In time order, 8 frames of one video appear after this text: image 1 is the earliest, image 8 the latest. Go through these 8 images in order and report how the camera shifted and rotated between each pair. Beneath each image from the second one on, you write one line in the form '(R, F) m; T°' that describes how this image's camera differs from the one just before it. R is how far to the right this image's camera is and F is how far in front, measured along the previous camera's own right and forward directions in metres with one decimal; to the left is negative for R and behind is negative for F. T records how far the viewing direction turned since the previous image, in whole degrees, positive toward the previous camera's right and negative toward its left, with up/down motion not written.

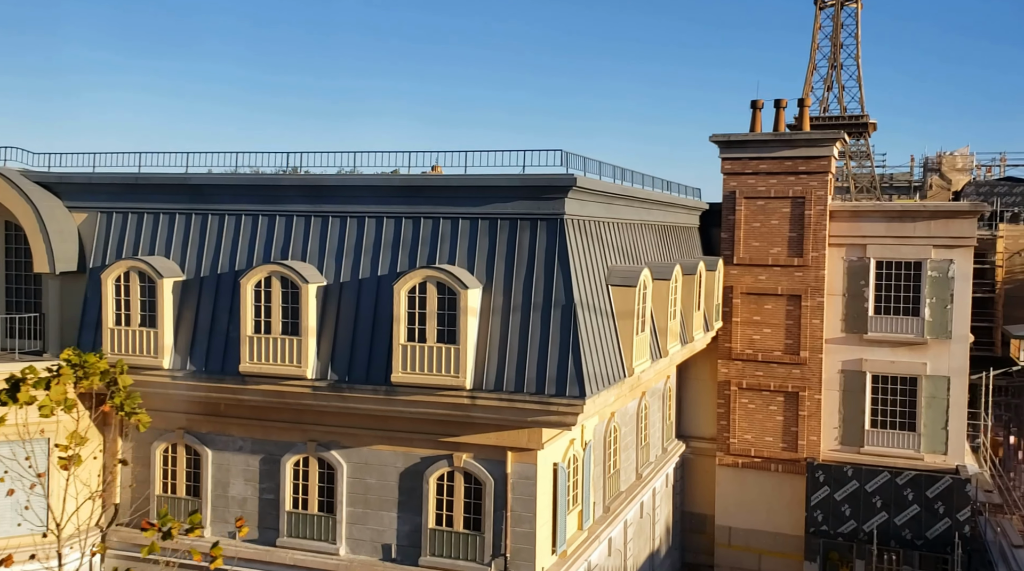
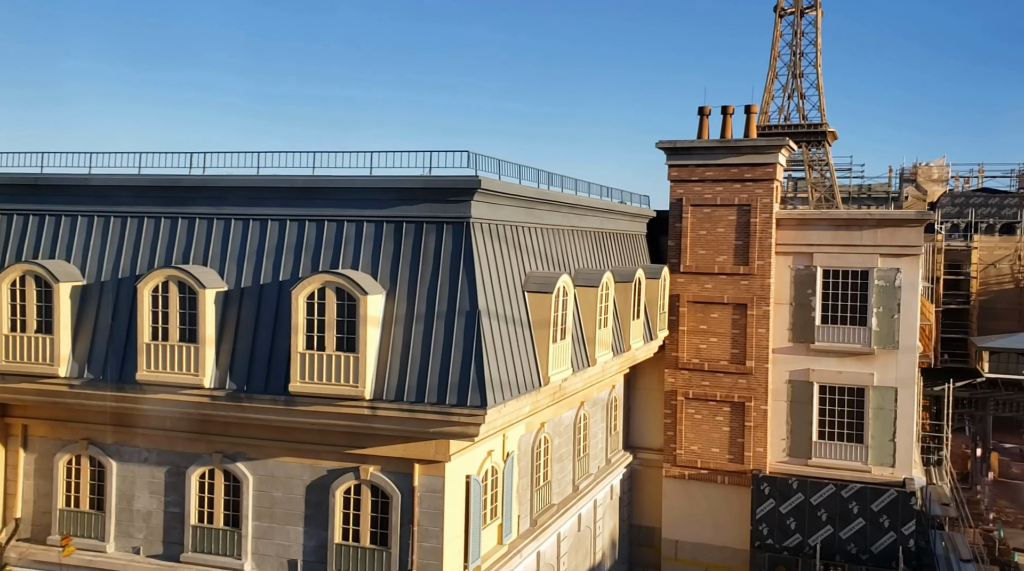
(+1.2, +0.6) m; +1°
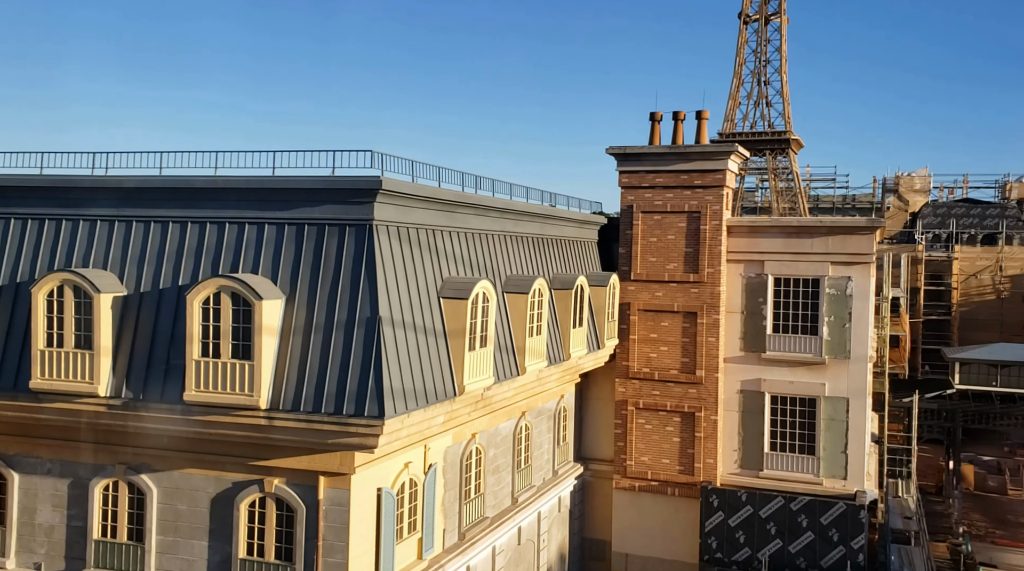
(+1.2, +0.6) m; 0°
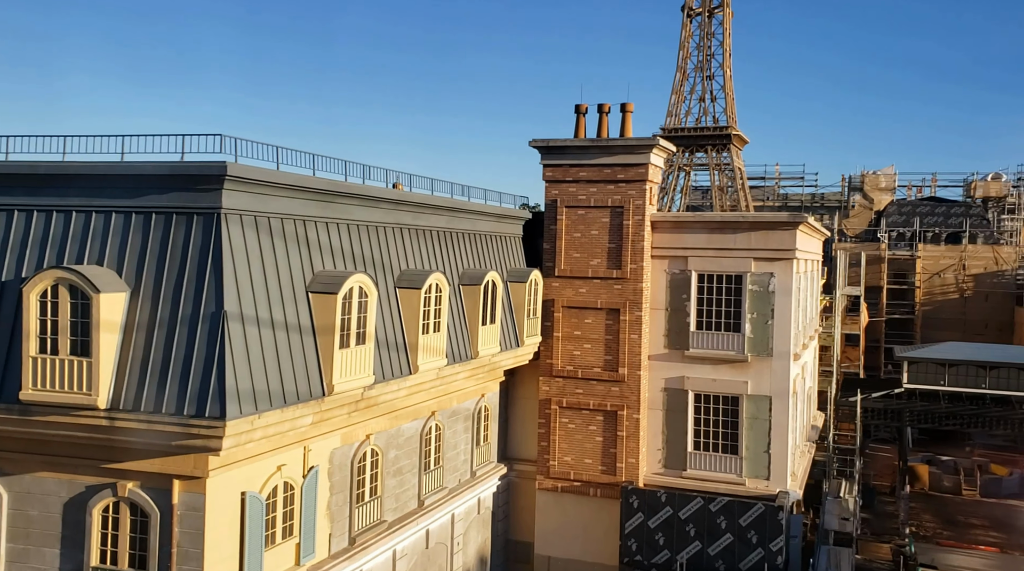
(+1.6, +0.8) m; +1°
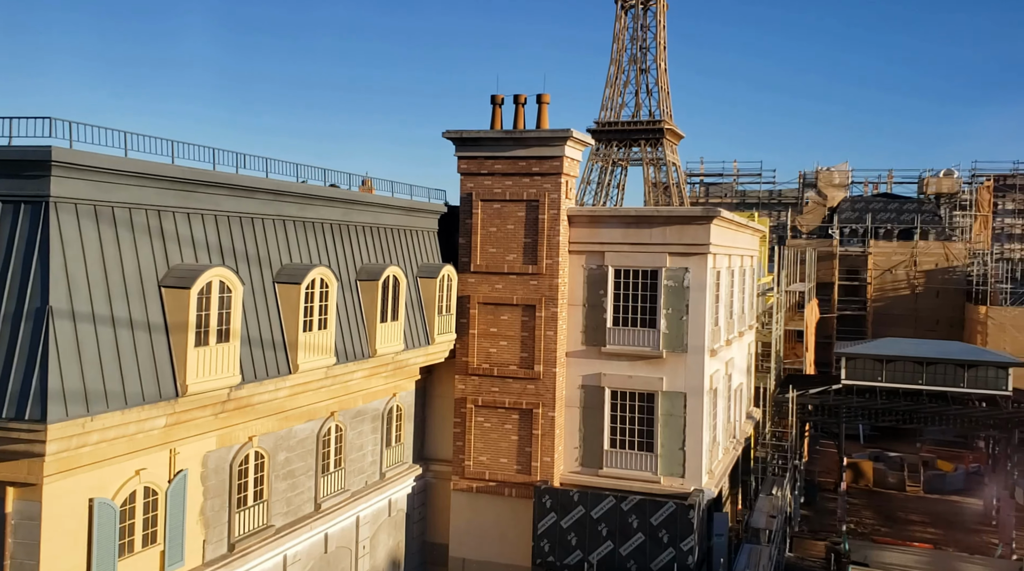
(+1.4, +0.8) m; +2°
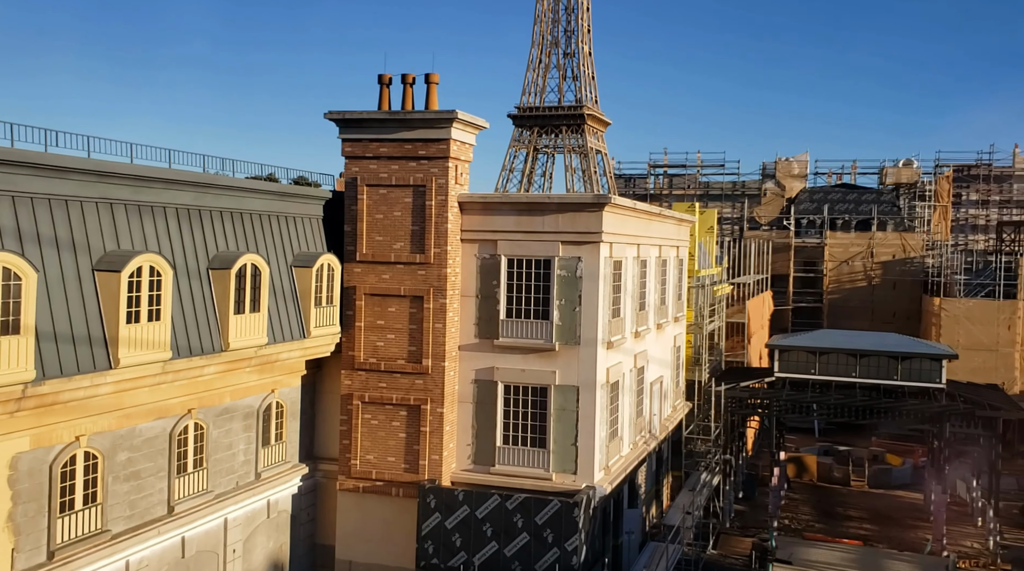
(+2.2, +1.3) m; +1°
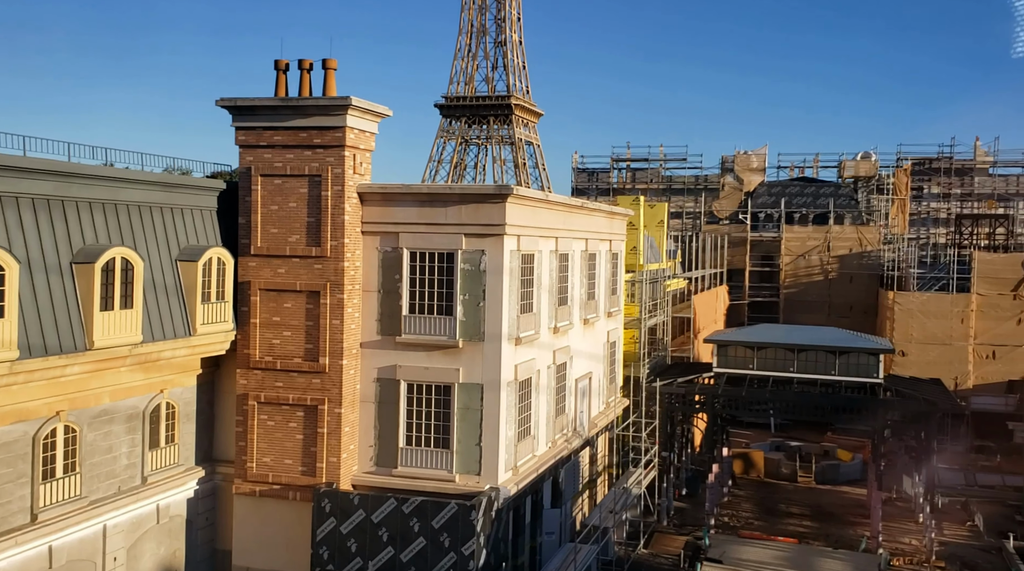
(+1.7, +1.0) m; +1°
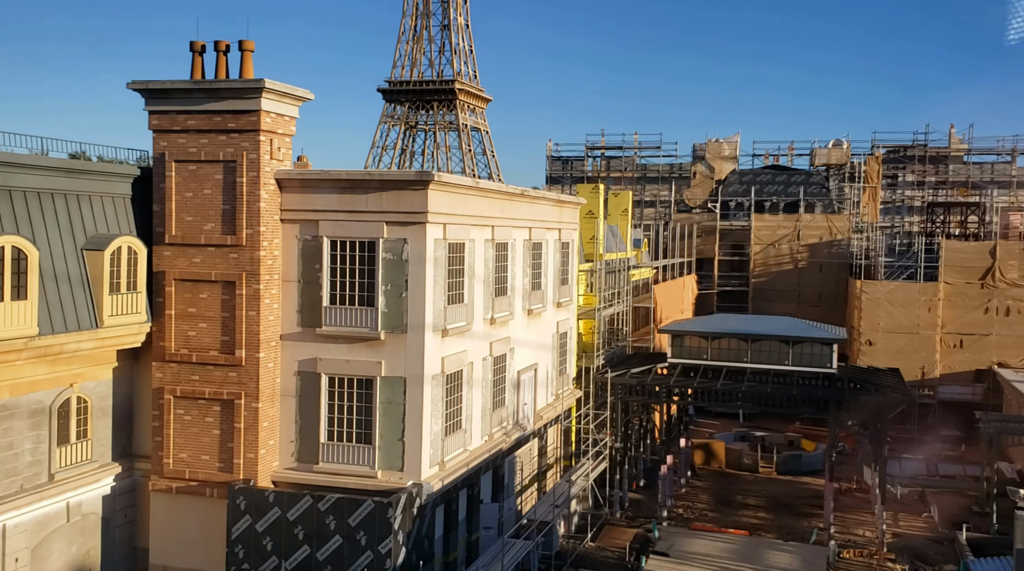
(+1.3, +0.8) m; +1°
